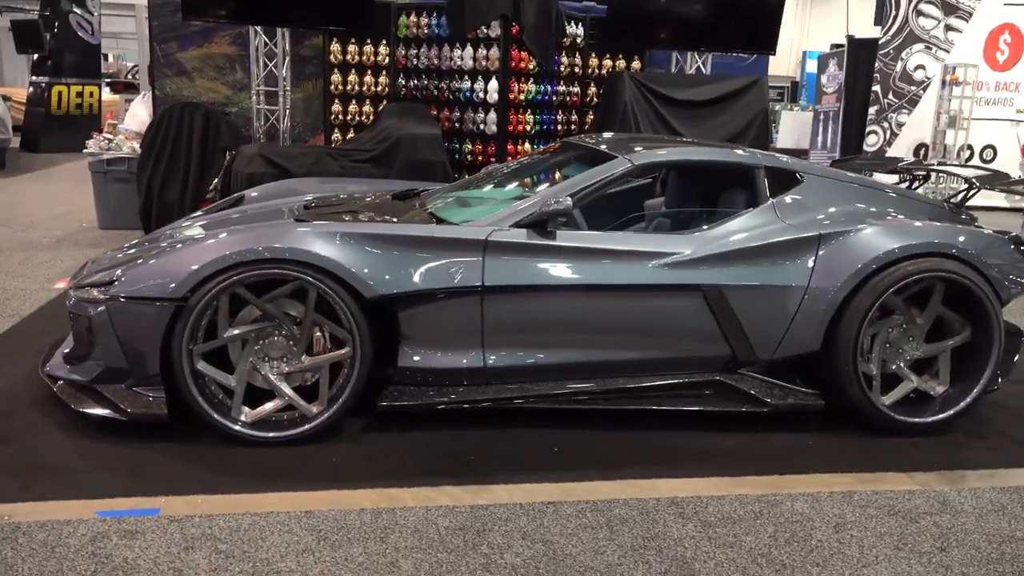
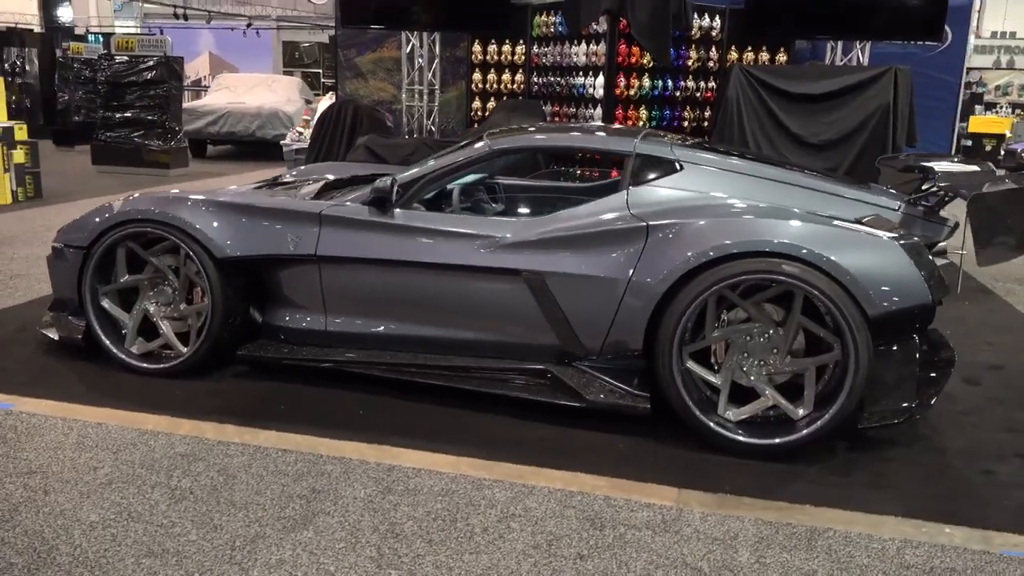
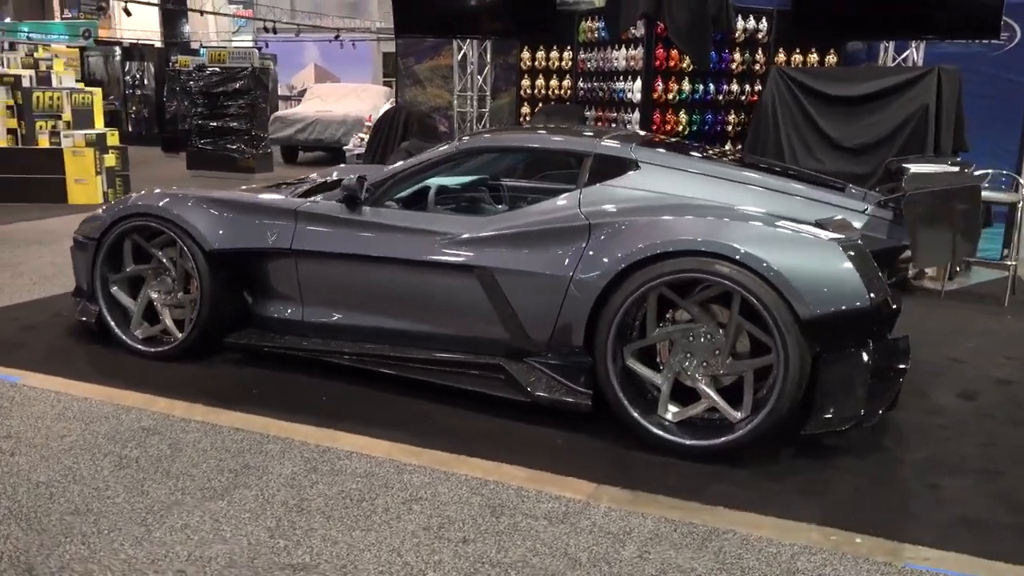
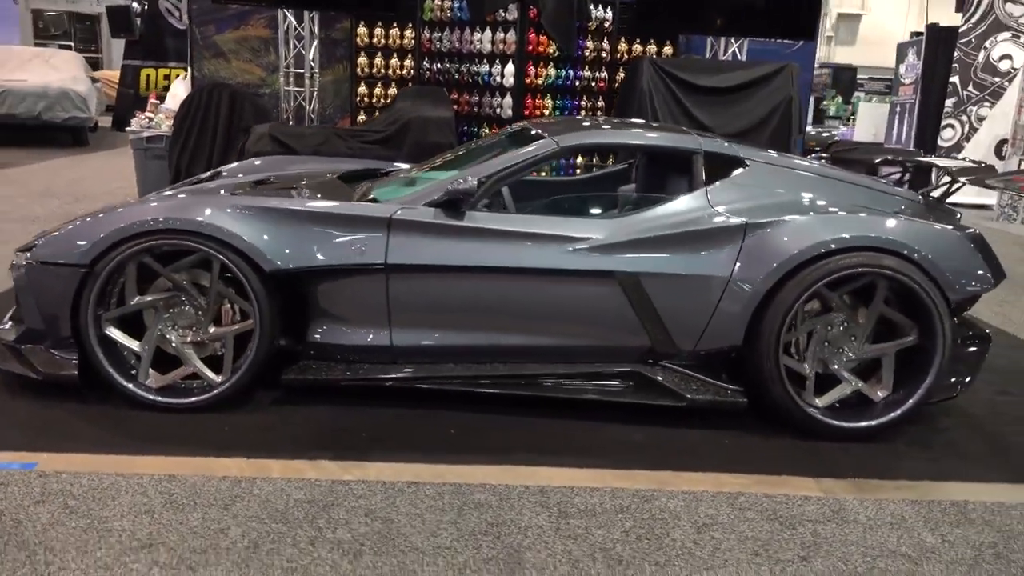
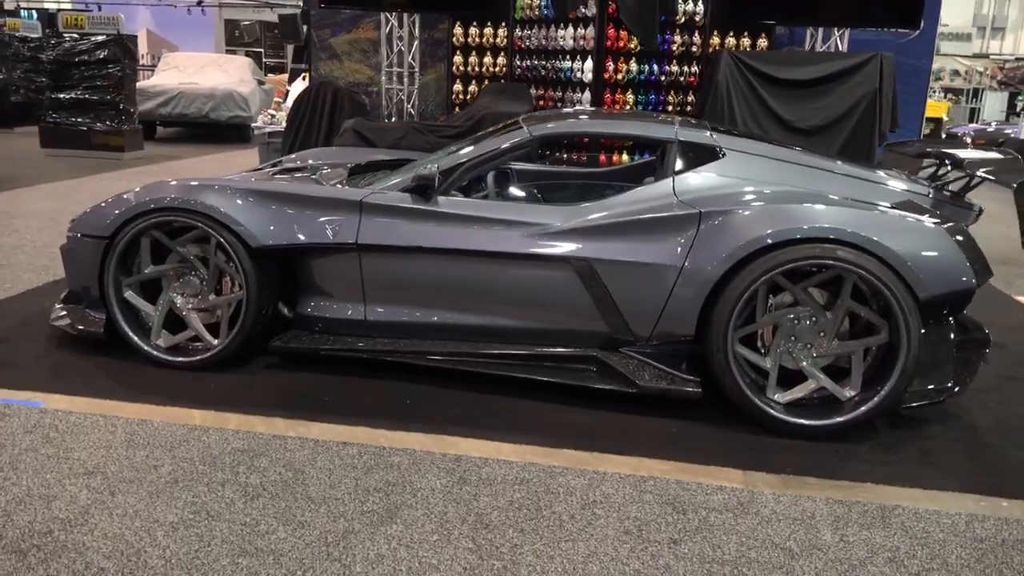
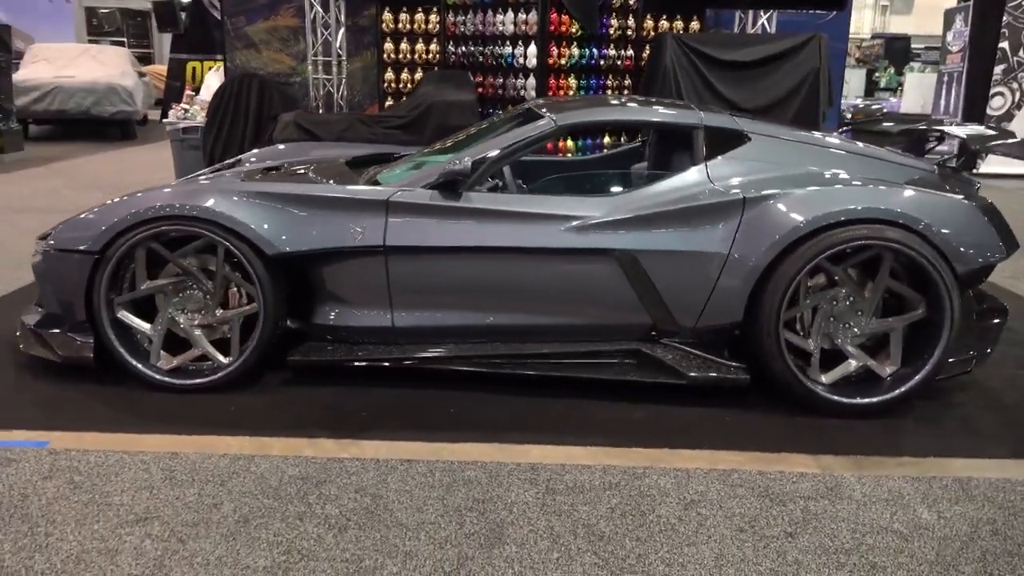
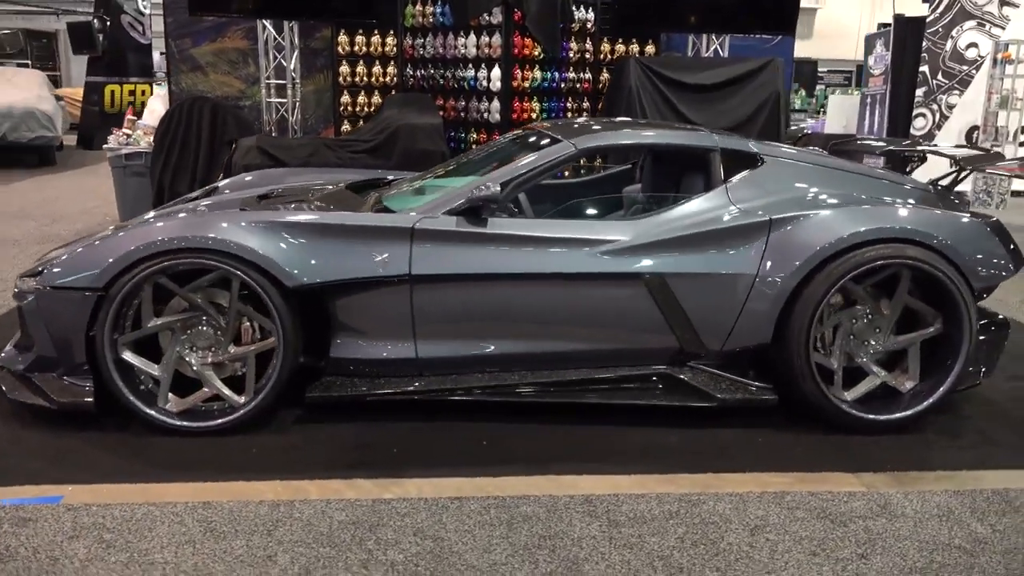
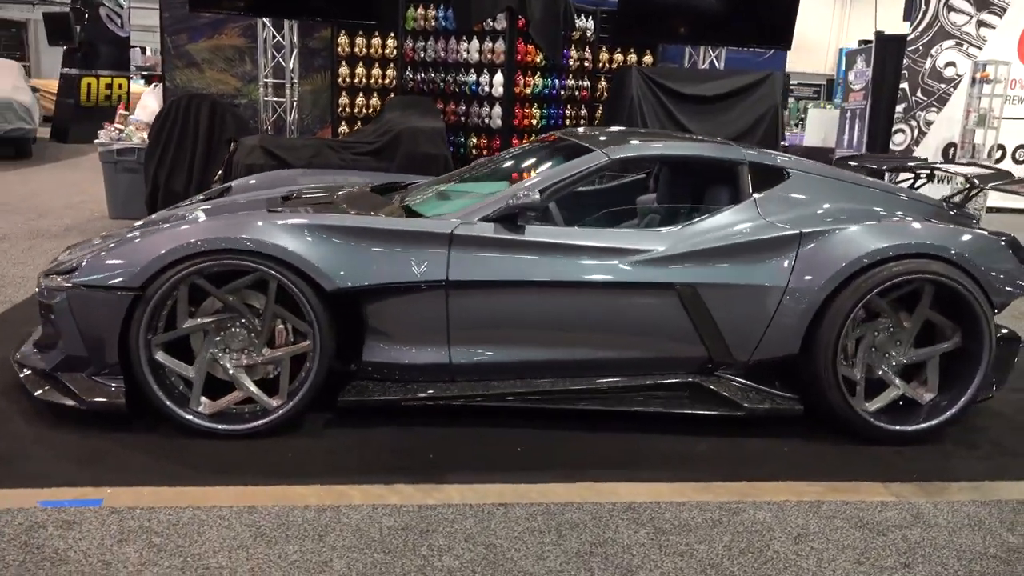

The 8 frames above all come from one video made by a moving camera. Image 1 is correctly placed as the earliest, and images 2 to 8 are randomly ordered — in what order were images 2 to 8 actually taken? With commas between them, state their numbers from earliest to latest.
8, 7, 4, 6, 5, 2, 3
